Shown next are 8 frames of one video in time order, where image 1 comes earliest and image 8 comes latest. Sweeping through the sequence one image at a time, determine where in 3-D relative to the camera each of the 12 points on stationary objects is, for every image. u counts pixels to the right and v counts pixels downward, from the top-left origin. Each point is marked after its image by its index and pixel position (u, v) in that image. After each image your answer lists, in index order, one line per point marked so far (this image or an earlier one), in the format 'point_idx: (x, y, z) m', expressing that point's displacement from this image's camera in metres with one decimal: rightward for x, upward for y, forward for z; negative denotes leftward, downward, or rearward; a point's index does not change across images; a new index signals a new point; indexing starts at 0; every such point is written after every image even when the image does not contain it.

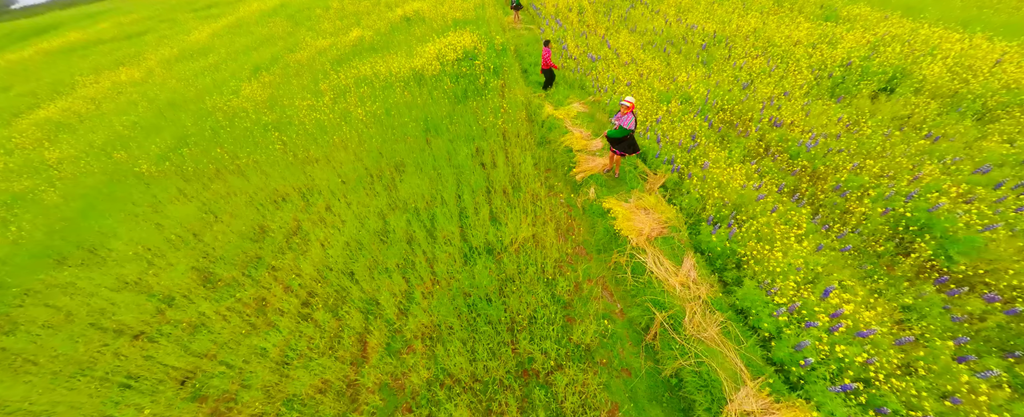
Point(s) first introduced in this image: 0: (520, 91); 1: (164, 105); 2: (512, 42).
0: (+0.2, +3.6, +9.6) m
1: (-14.1, +4.2, +12.7) m
2: (0.0, +7.0, +13.2) m
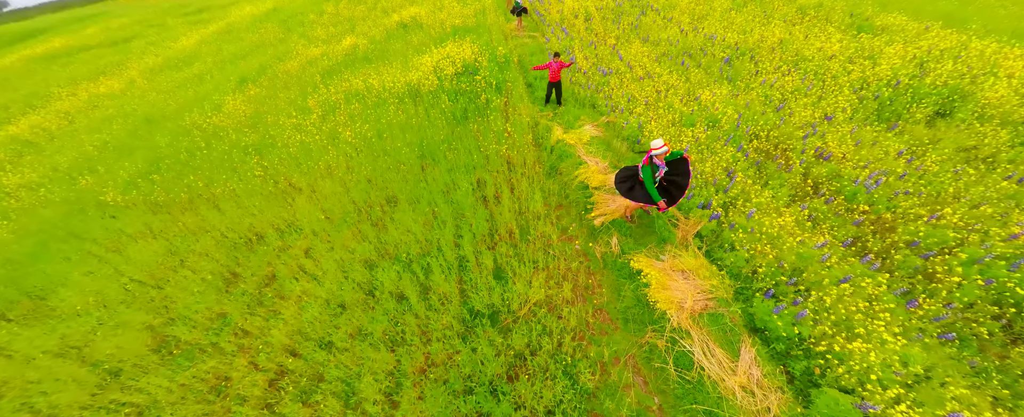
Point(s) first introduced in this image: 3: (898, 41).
0: (+0.4, +2.7, +8.7) m
1: (-14.0, +3.3, +11.8) m
2: (+0.2, +6.2, +12.4) m
3: (+10.6, +4.6, +8.6) m
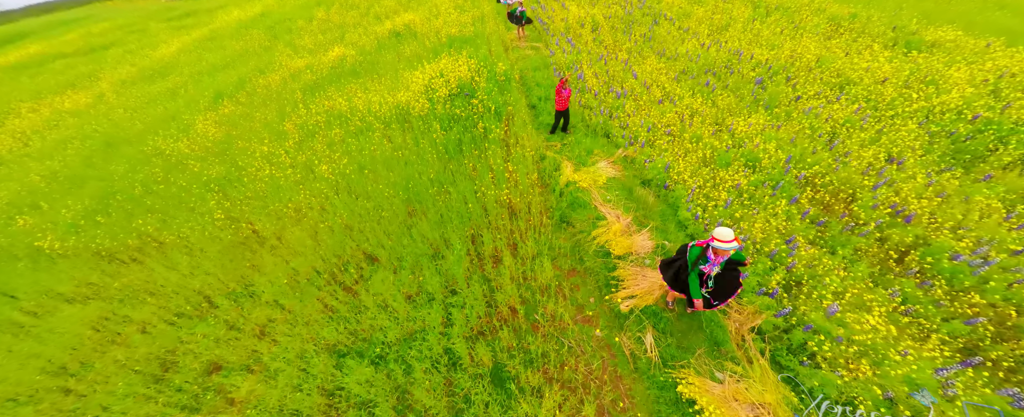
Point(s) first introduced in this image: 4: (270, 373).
0: (+0.4, +1.6, +7.5) m
1: (-14.0, +2.2, +10.6) m
2: (+0.2, +5.0, +11.2) m
3: (+10.6, +3.5, +7.4) m
4: (-3.6, -2.5, +4.7) m
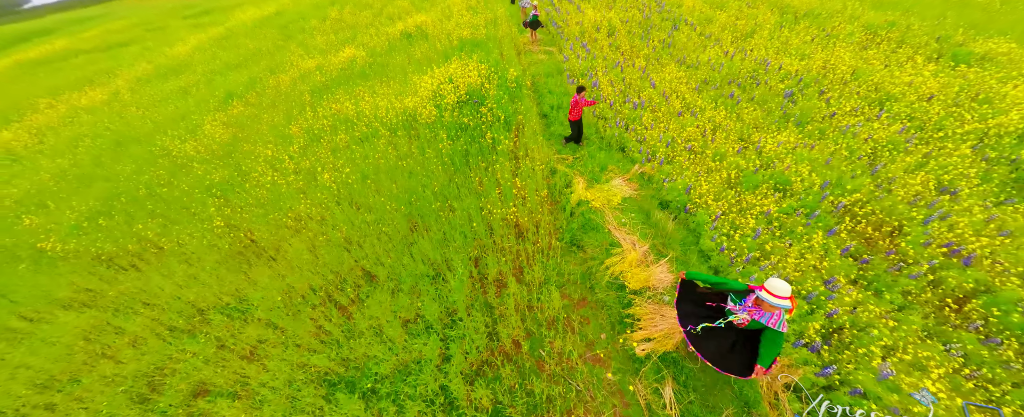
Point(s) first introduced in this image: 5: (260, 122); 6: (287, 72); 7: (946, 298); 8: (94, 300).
0: (+0.6, +1.3, +7.2) m
1: (-13.6, +2.2, +10.6) m
2: (+0.6, +4.7, +10.8) m
3: (+10.9, +2.8, +6.8) m
4: (-3.6, -2.7, +4.4) m
5: (-8.5, +2.9, +10.6) m
6: (-10.2, +6.2, +14.2) m
7: (+5.5, -1.1, +4.0) m
8: (-8.4, -1.8, +6.3) m
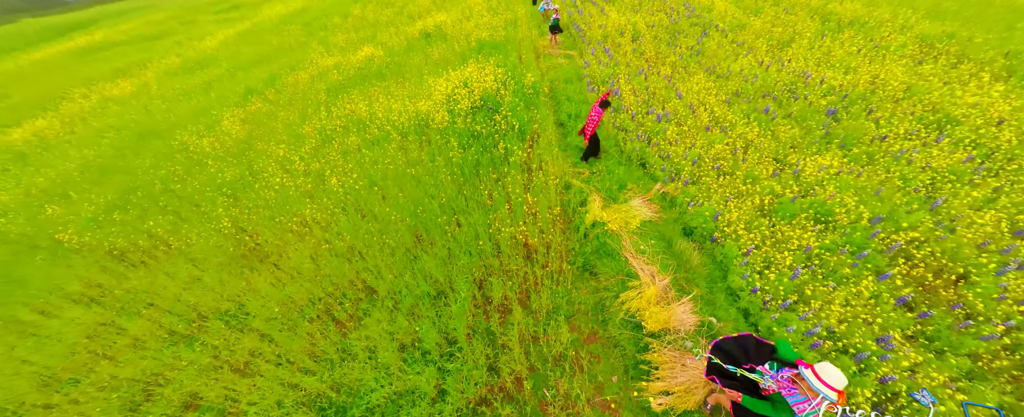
0: (+0.9, +0.9, +6.8) m
1: (-13.1, +2.5, +10.8) m
2: (+1.2, +4.3, +10.4) m
3: (+11.2, +2.0, +5.9) m
4: (-3.6, -2.9, +4.2) m
5: (-8.0, +3.0, +10.6) m
6: (-9.3, +6.3, +14.2) m
7: (+5.5, -1.7, +3.4) m
8: (-8.3, -1.8, +6.3) m
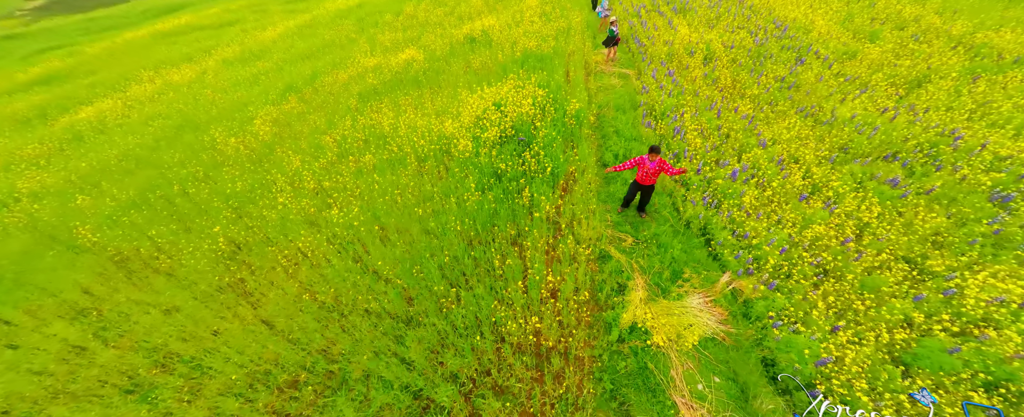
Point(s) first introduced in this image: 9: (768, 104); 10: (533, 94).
0: (+1.3, -0.4, +5.4) m
1: (-11.9, +2.9, +11.0) m
2: (+2.4, +3.0, +8.9) m
3: (+11.5, -0.5, +3.4) m
4: (-3.9, -3.6, +3.4) m
5: (-6.8, +2.8, +10.2) m
6: (-7.3, +6.2, +13.9) m
7: (+5.2, -3.5, +1.5) m
8: (-8.1, -1.9, +6.0) m
9: (+6.6, +2.7, +8.1) m
10: (+0.6, +3.1, +8.4) m
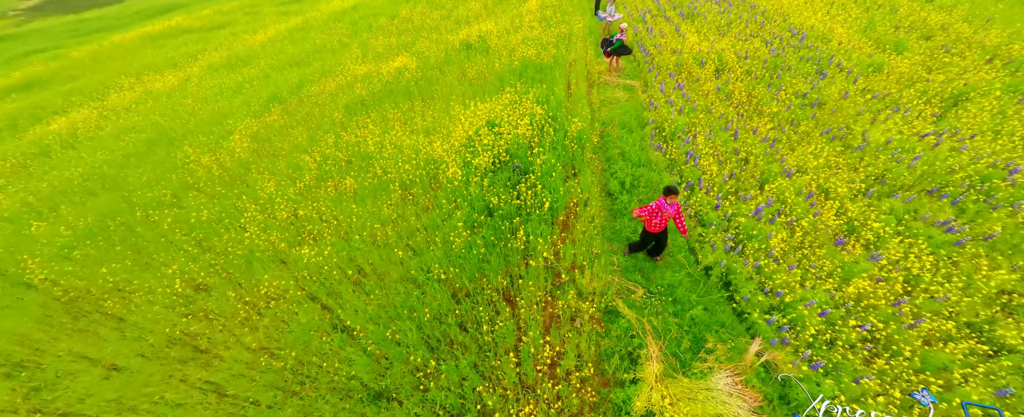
0: (+1.2, -1.1, +4.7) m
1: (-12.0, +2.2, +10.3) m
2: (+2.3, +2.3, +8.2) m
3: (+11.4, -1.2, +2.6) m
4: (-4.0, -4.3, +2.7) m
5: (-6.9, +2.1, +9.5) m
6: (-7.4, +5.6, +13.2) m
7: (+5.1, -4.2, +0.8) m
8: (-8.2, -2.6, +5.3) m
9: (+6.5, +2.0, +7.3) m
10: (+0.5, +2.4, +7.7) m
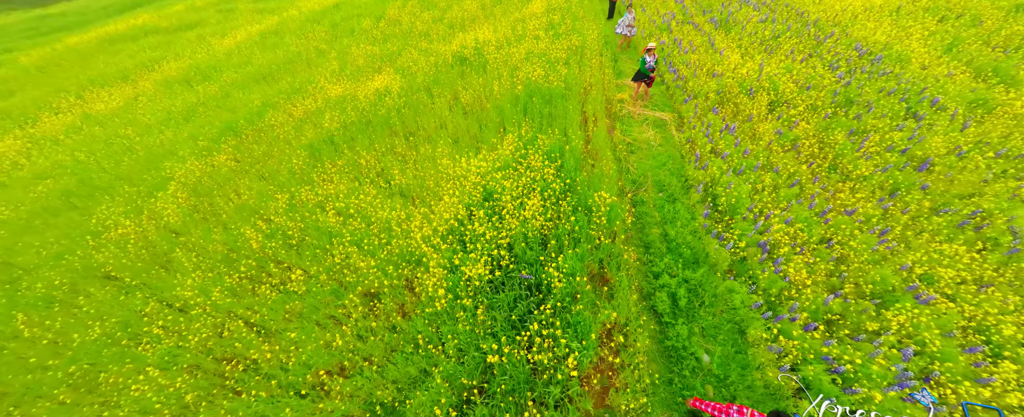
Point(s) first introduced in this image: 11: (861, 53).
0: (+1.3, -2.9, +2.8) m
1: (-11.9, +0.4, +8.3) m
2: (+2.4, +0.5, +6.3) m
3: (+11.5, -3.1, +0.8) m
4: (-3.9, -6.2, +0.9) m
5: (-6.8, +0.3, +7.5) m
6: (-7.3, +3.9, +11.1) m
7: (+5.2, -6.2, -0.9) m
8: (-8.1, -4.5, +3.5) m
9: (+6.6, +0.2, +5.4) m
10: (+0.5, +0.6, +5.8) m
11: (+9.7, +4.3, +8.7) m
